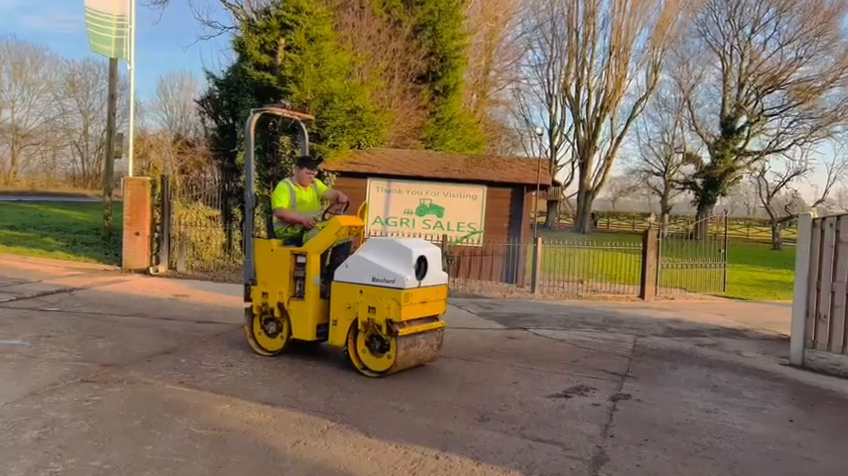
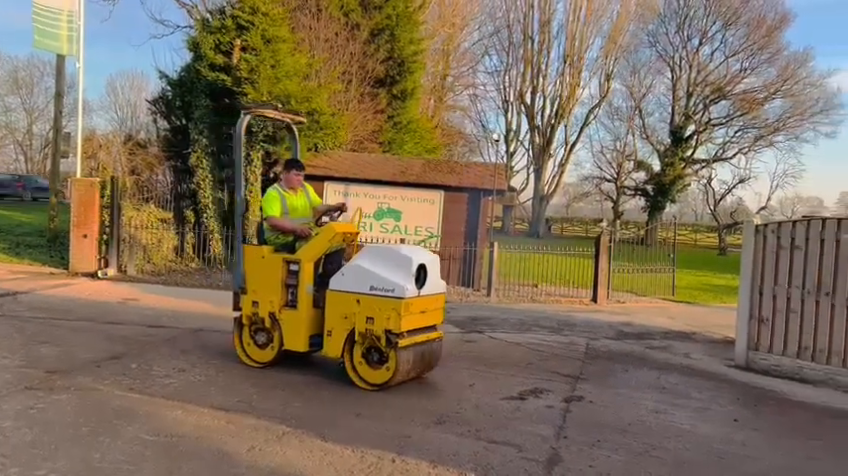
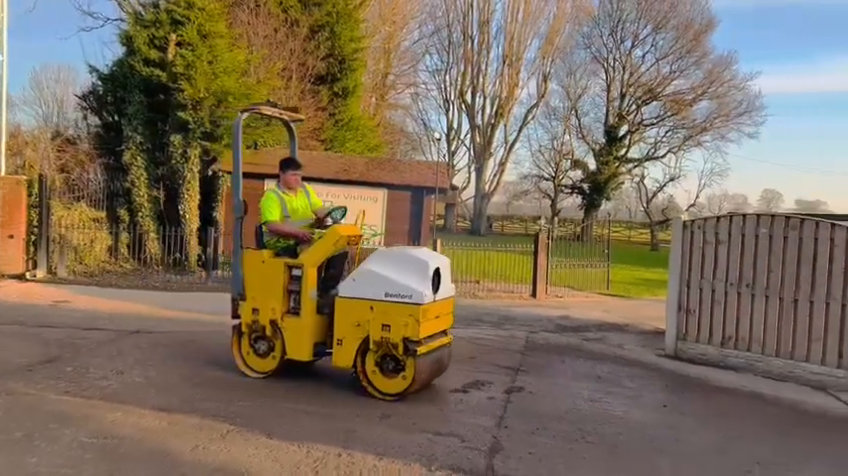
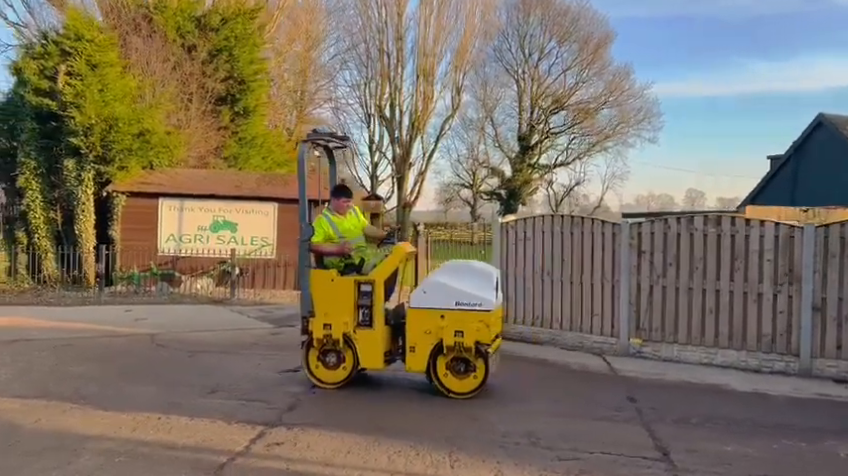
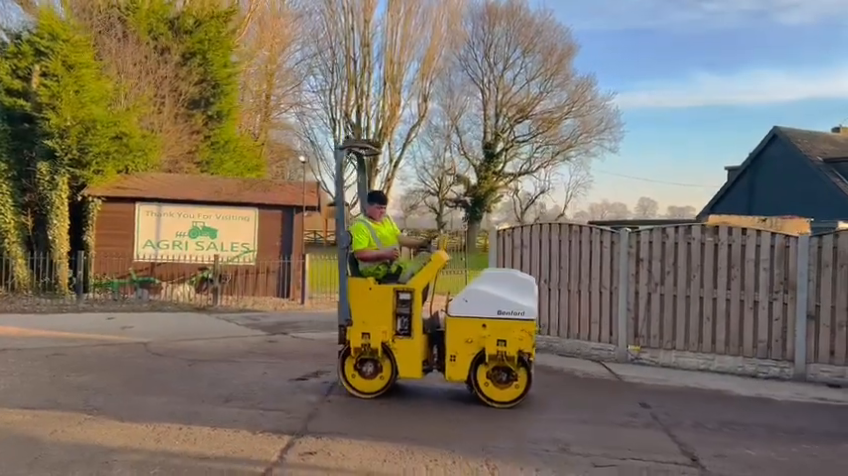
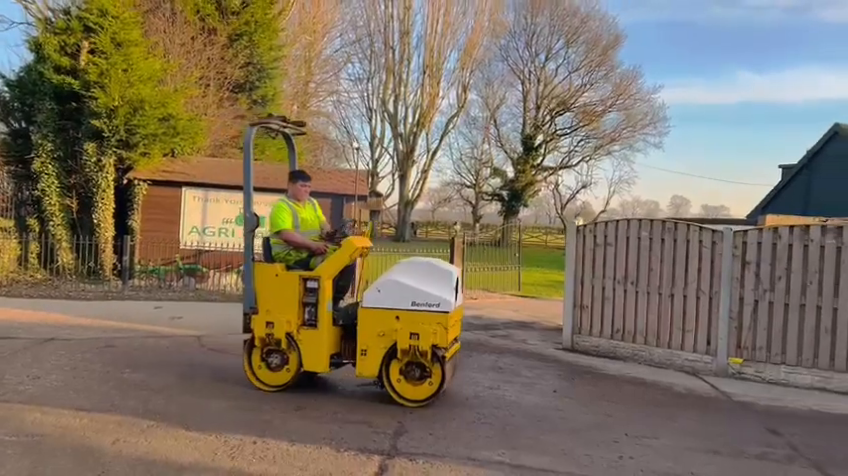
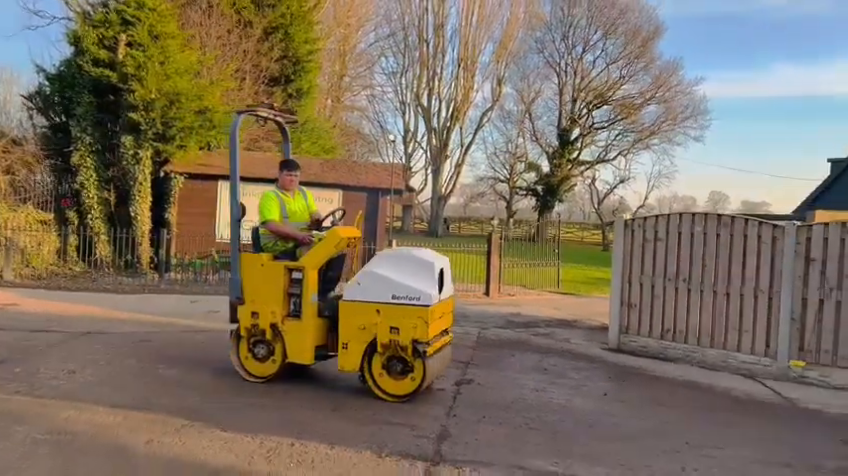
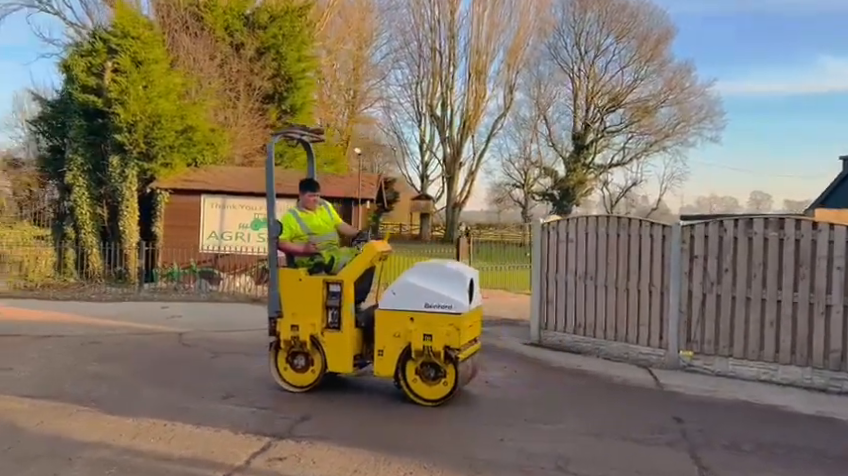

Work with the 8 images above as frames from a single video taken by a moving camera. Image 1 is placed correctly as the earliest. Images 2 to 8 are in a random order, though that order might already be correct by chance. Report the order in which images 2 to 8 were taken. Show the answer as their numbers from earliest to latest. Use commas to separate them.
2, 3, 7, 6, 5, 4, 8
